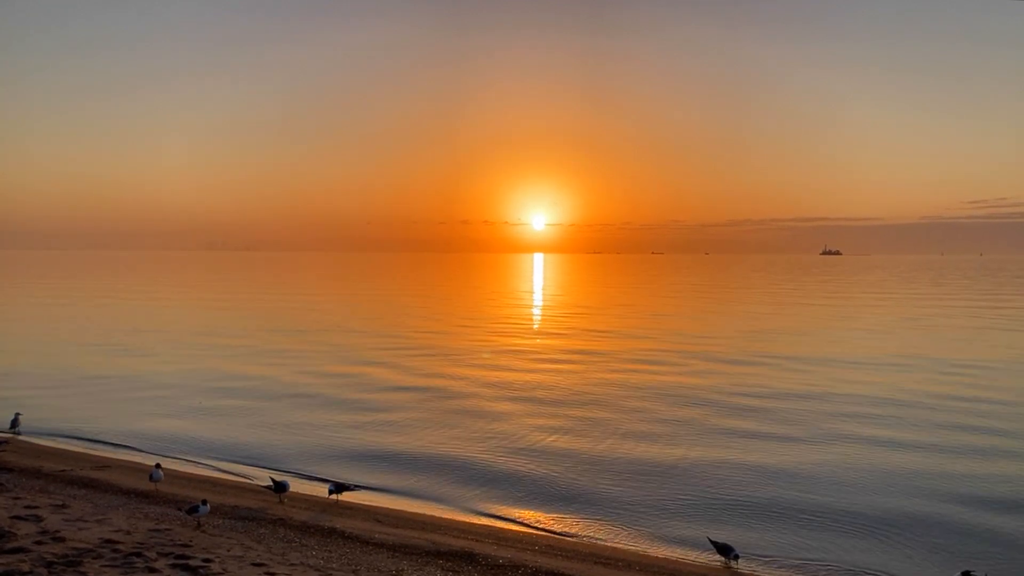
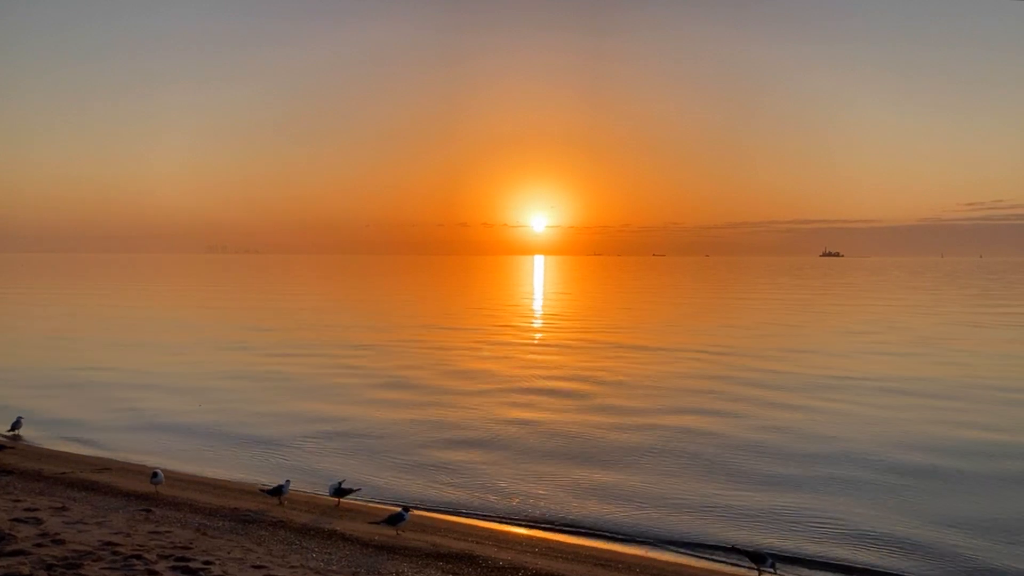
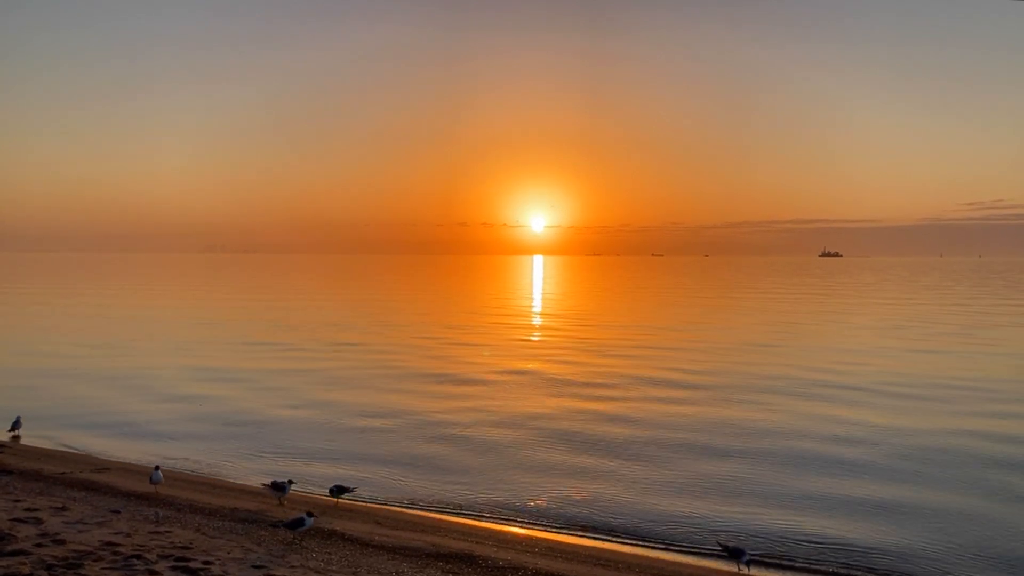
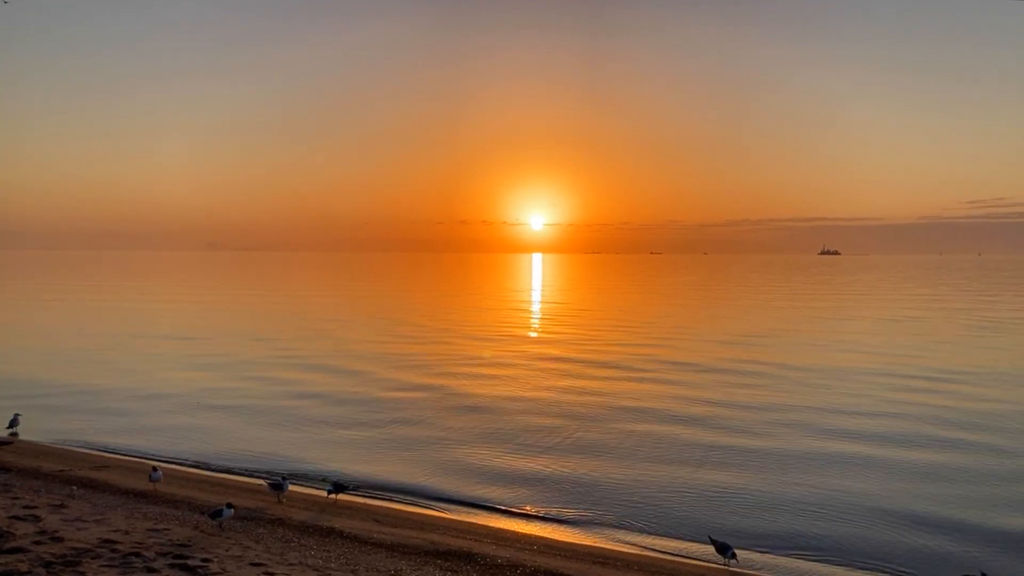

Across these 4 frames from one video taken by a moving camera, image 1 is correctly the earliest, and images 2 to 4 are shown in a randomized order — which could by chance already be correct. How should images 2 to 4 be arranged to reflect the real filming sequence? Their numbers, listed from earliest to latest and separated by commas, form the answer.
4, 3, 2
